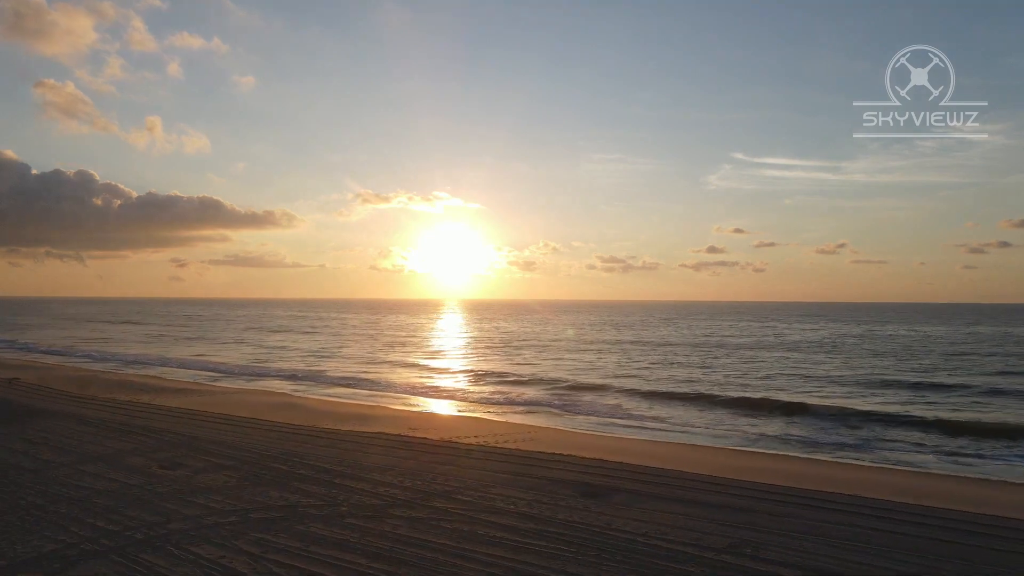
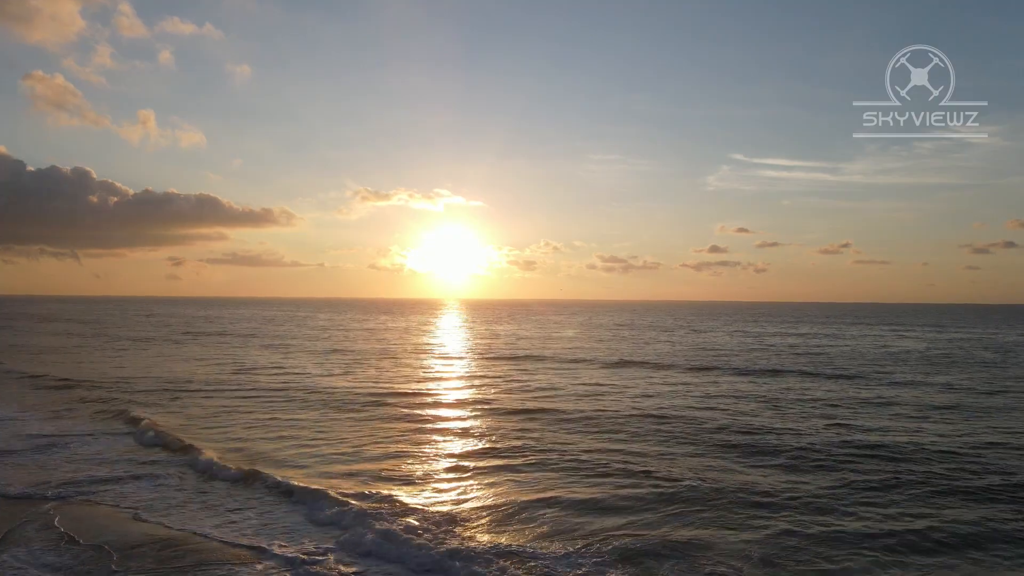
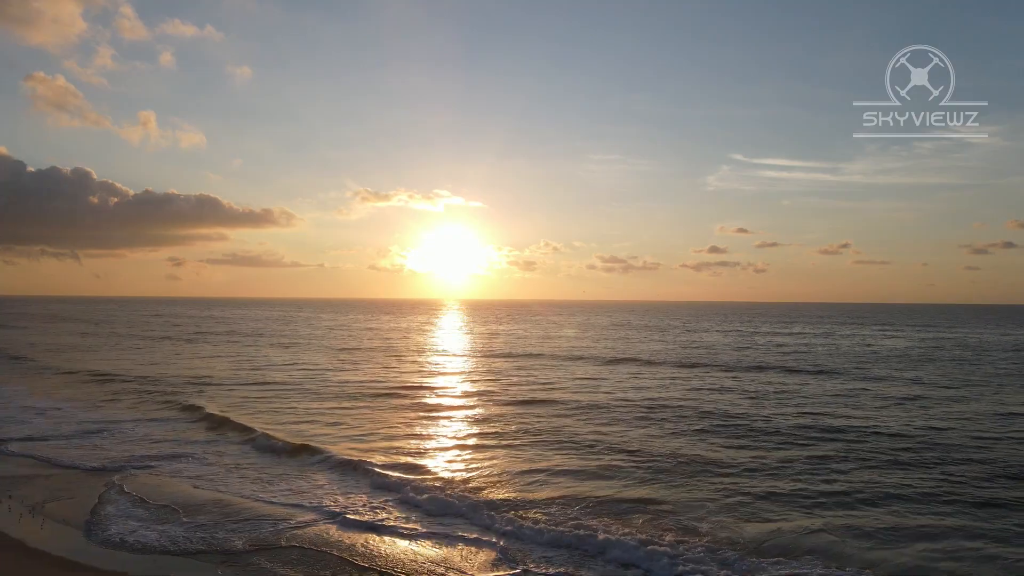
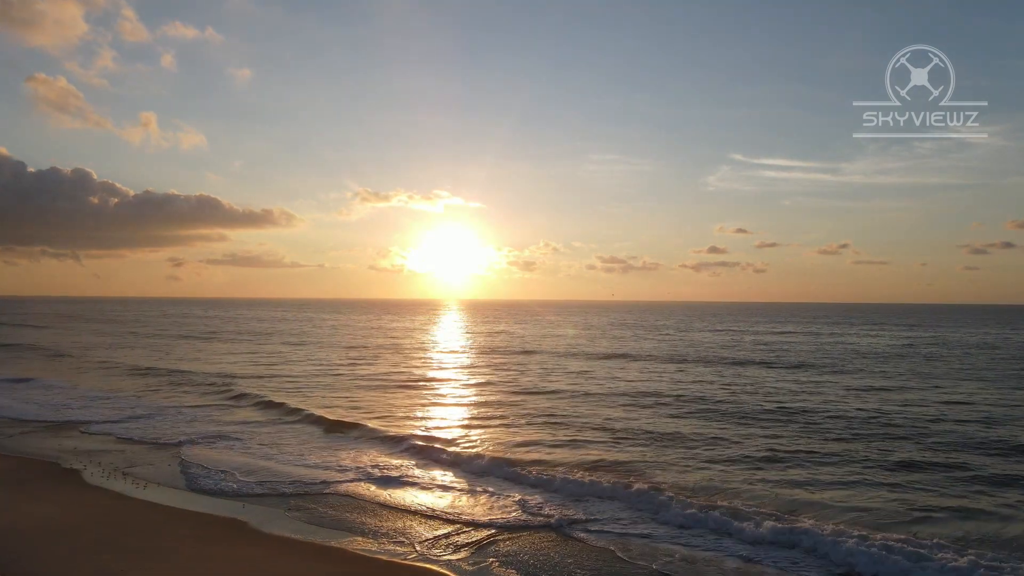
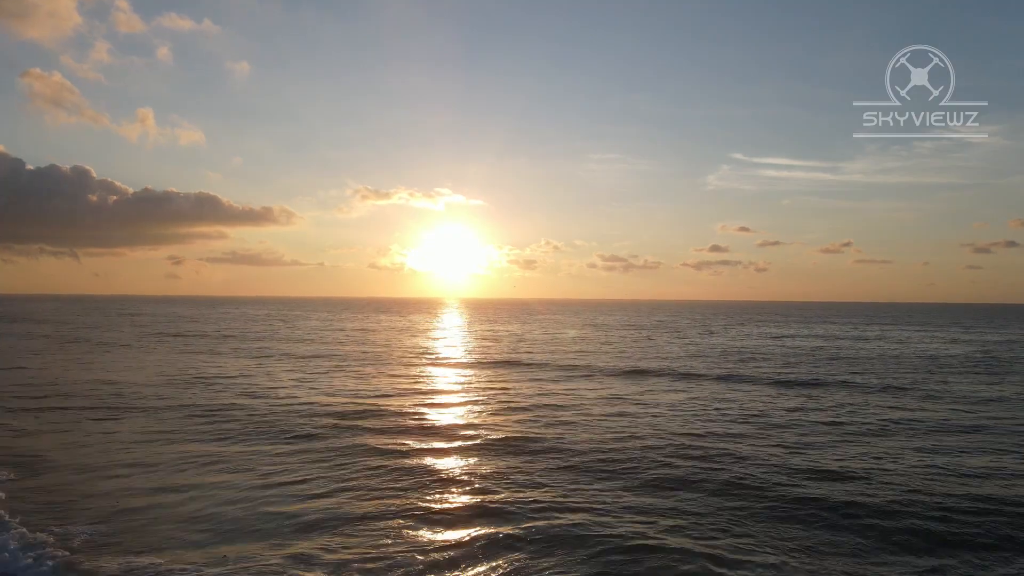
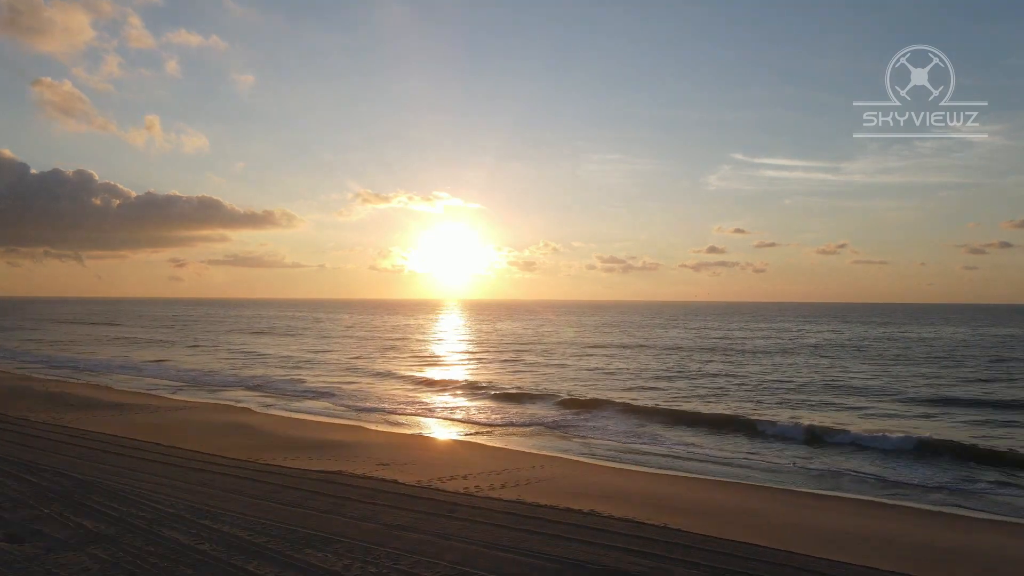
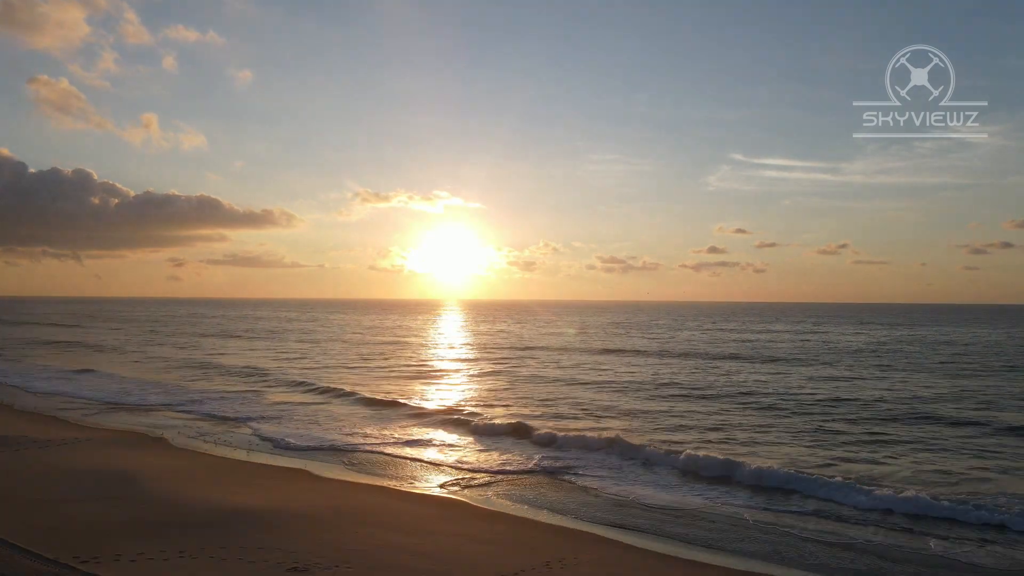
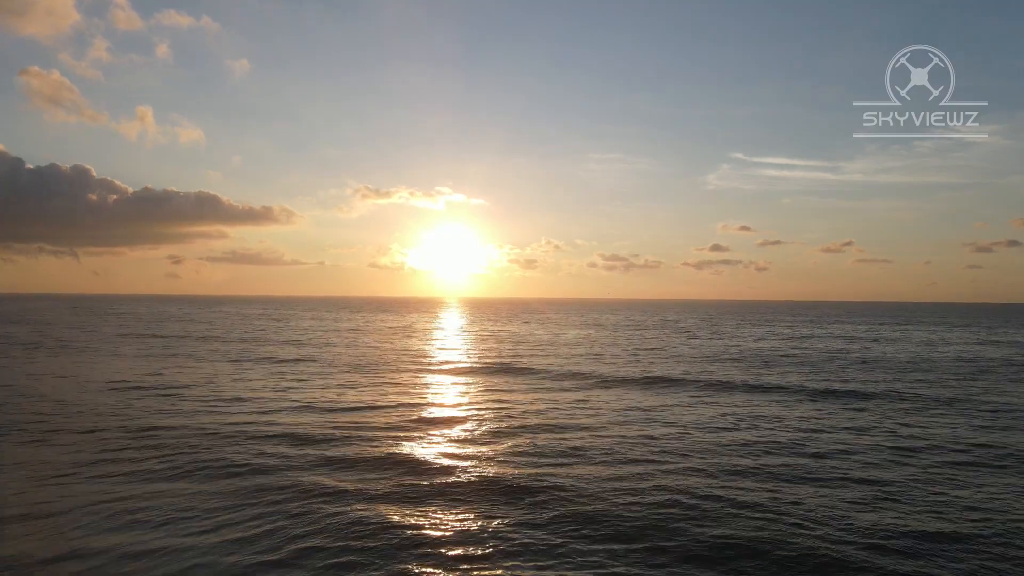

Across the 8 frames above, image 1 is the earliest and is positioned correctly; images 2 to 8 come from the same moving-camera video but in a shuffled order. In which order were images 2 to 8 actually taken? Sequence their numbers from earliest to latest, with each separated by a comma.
6, 7, 4, 3, 2, 5, 8
